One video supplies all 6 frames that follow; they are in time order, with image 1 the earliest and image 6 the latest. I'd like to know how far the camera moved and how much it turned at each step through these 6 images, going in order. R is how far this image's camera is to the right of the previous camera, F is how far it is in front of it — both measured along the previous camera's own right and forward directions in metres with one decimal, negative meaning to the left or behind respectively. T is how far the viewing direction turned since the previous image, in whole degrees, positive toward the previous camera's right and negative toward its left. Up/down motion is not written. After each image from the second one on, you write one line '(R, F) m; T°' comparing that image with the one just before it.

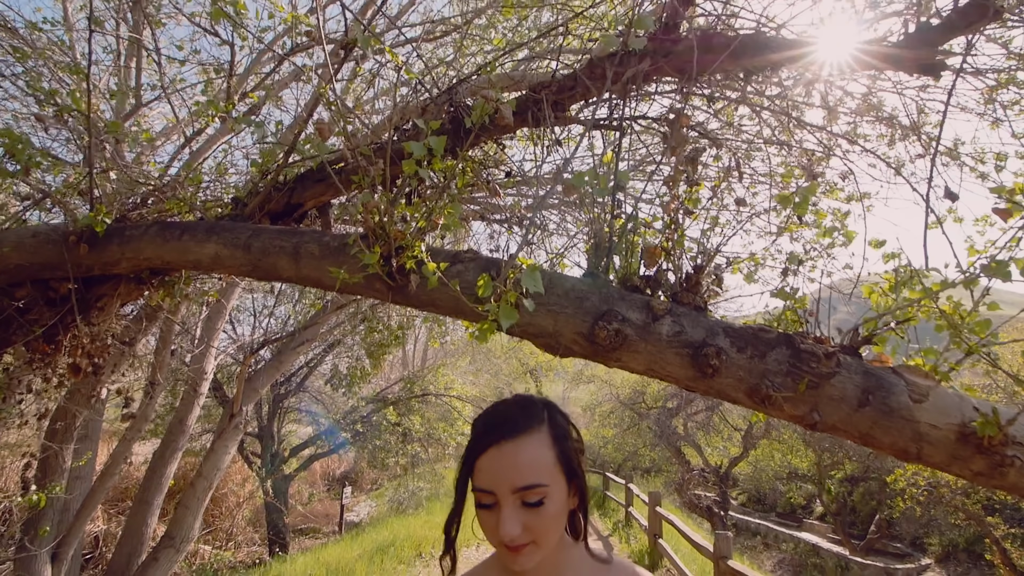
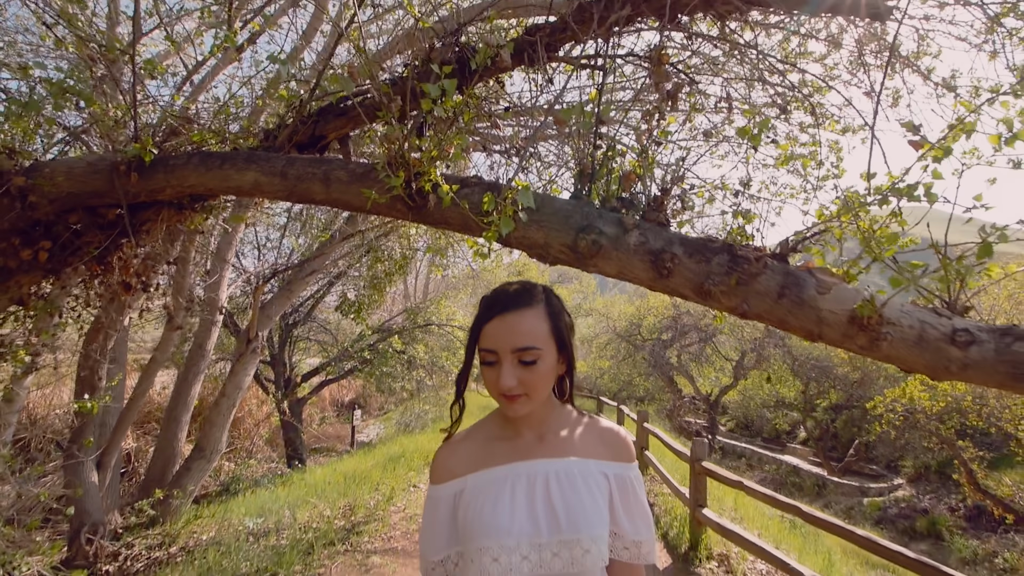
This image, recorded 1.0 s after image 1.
(0.0, -0.3) m; 0°
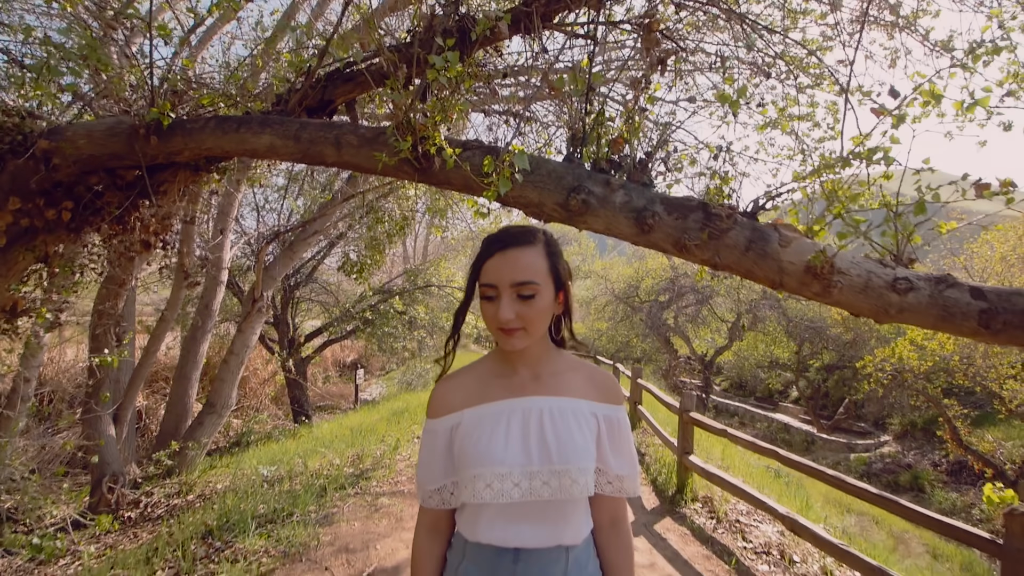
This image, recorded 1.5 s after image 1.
(0.0, -0.2) m; 0°
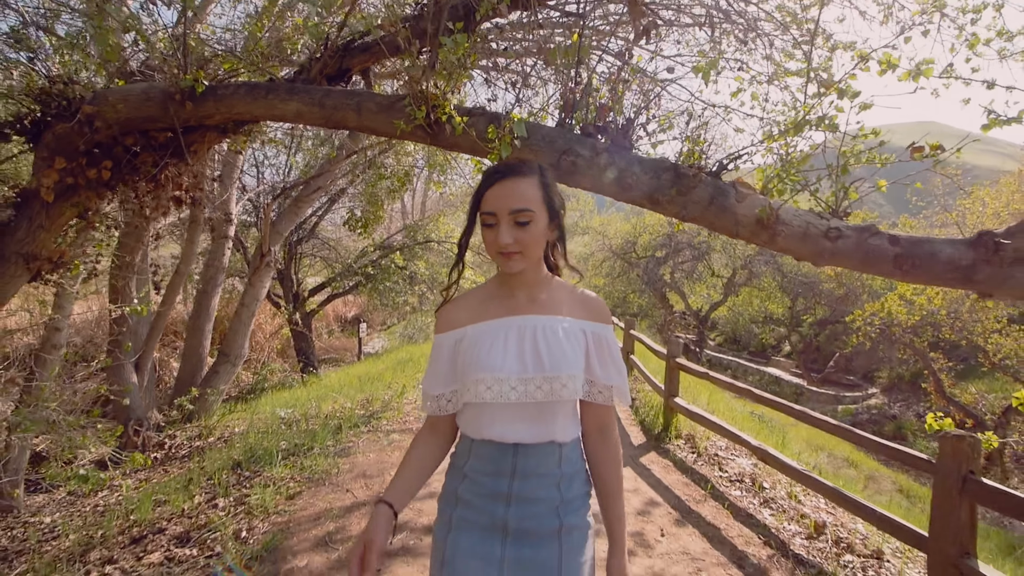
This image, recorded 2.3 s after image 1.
(0.0, -0.3) m; 0°
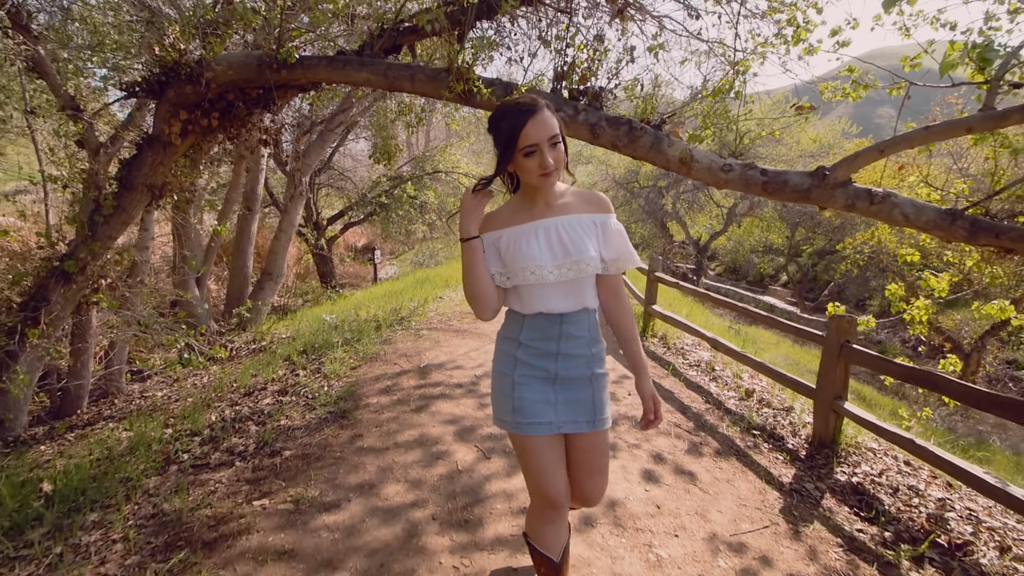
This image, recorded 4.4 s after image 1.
(0.0, -1.1) m; -1°
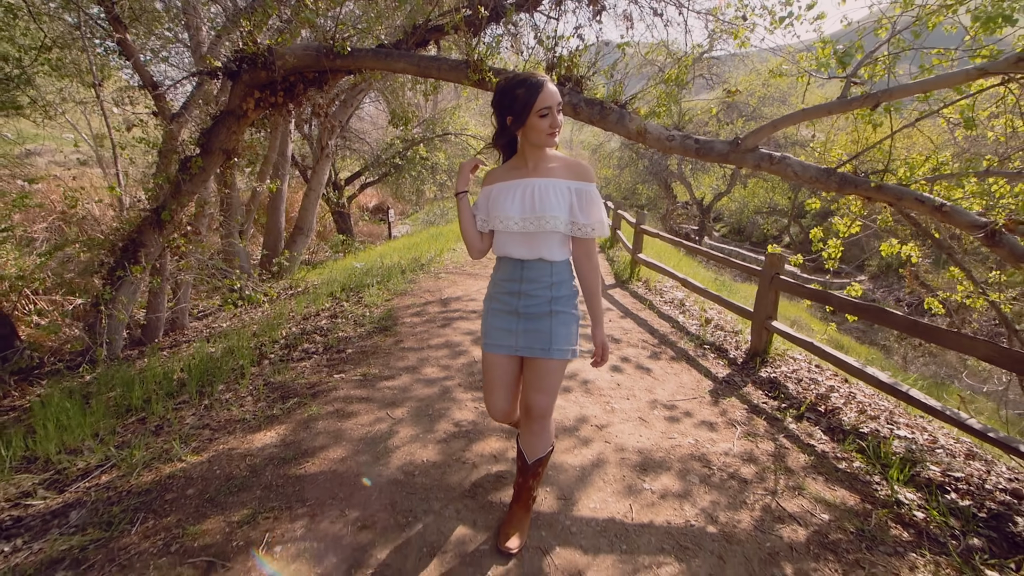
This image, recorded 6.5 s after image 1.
(0.0, -1.1) m; -1°
